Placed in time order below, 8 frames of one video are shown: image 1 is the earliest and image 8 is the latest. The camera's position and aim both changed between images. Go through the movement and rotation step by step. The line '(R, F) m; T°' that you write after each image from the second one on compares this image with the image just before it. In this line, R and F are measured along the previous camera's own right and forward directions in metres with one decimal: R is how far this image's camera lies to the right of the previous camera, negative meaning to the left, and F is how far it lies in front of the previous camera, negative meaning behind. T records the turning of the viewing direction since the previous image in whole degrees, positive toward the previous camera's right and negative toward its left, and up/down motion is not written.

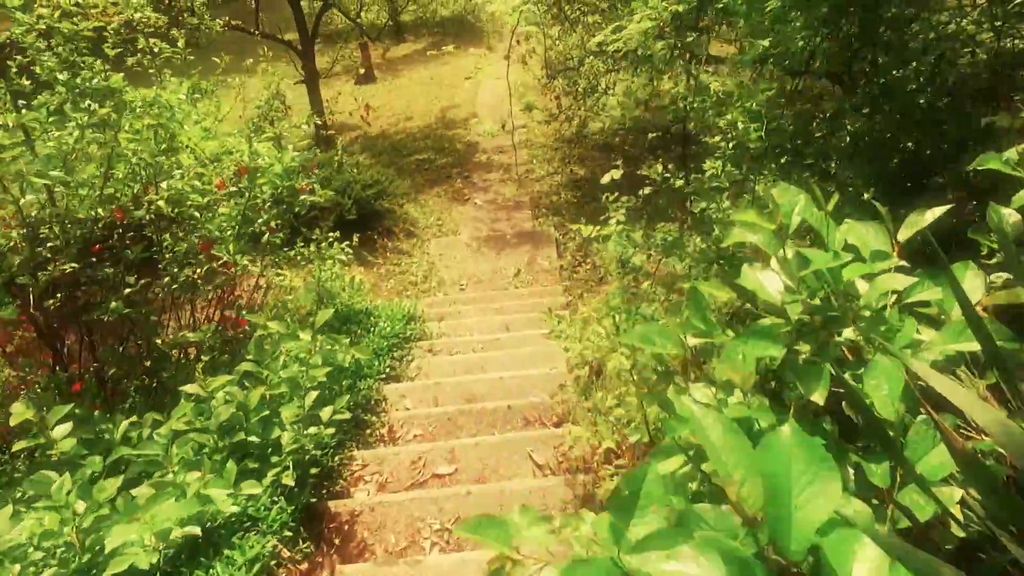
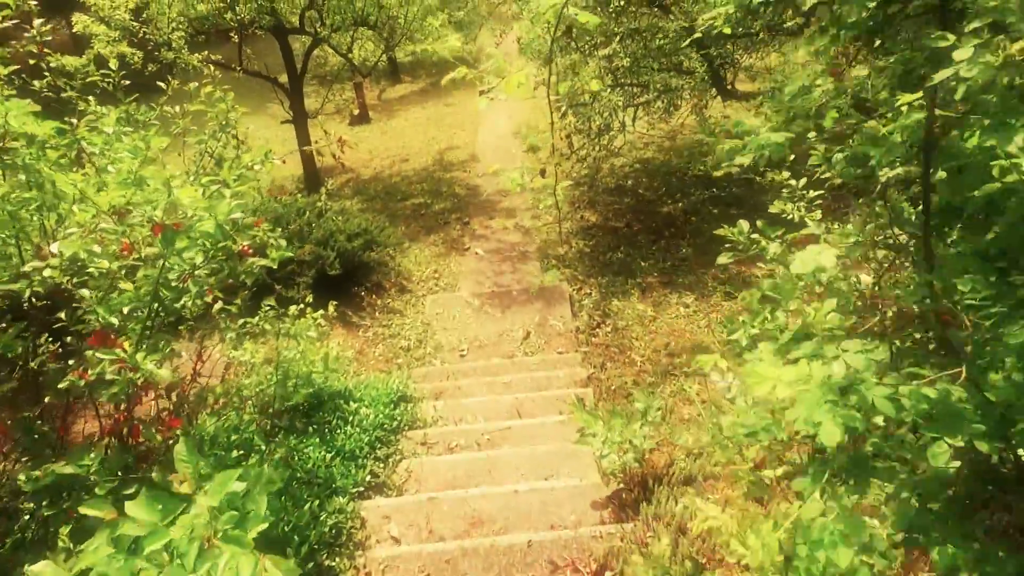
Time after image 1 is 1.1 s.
(-0.1, +1.0) m; 0°
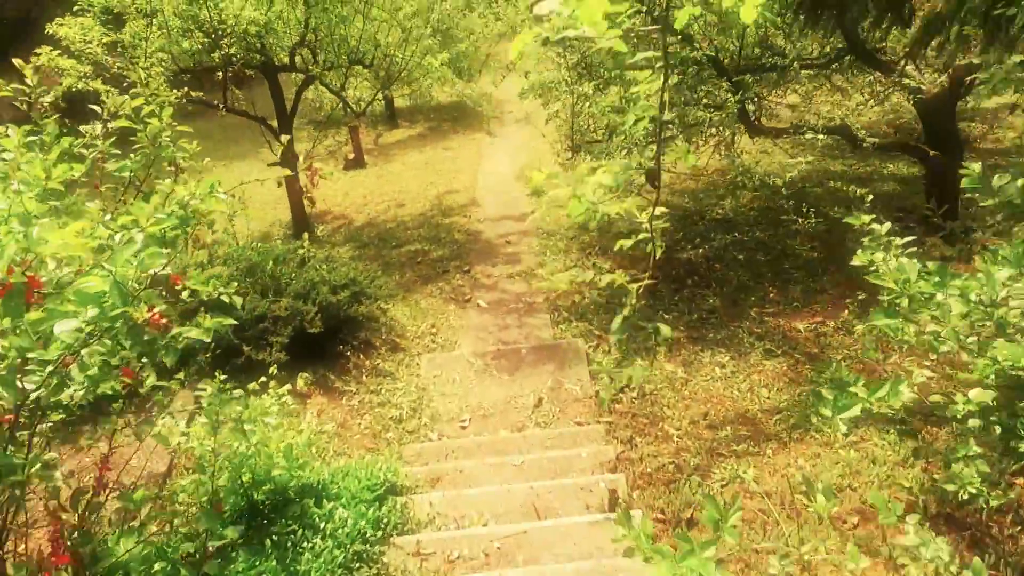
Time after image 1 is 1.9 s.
(-0.1, +0.9) m; 0°
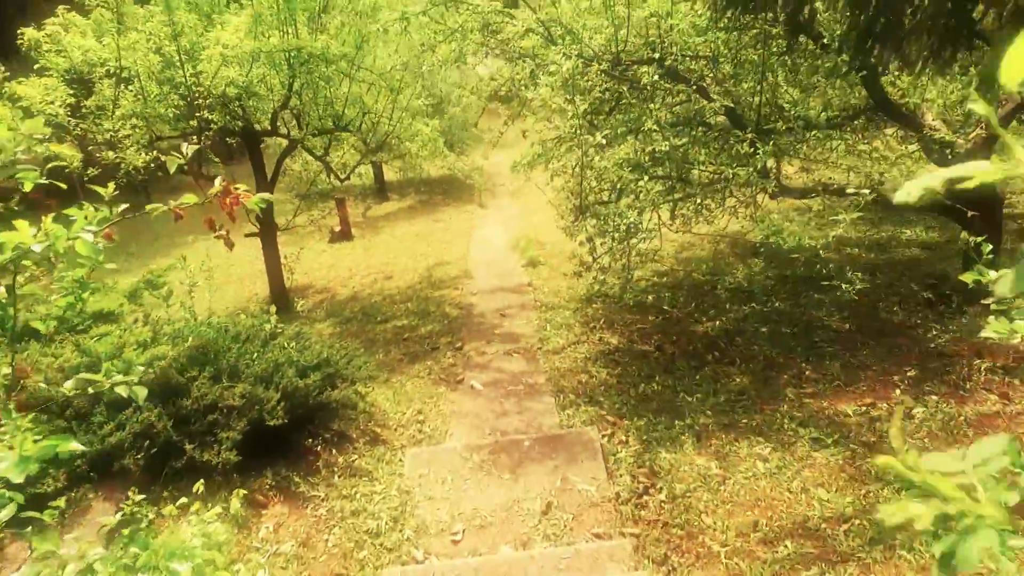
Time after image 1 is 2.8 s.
(-0.1, +0.8) m; +1°
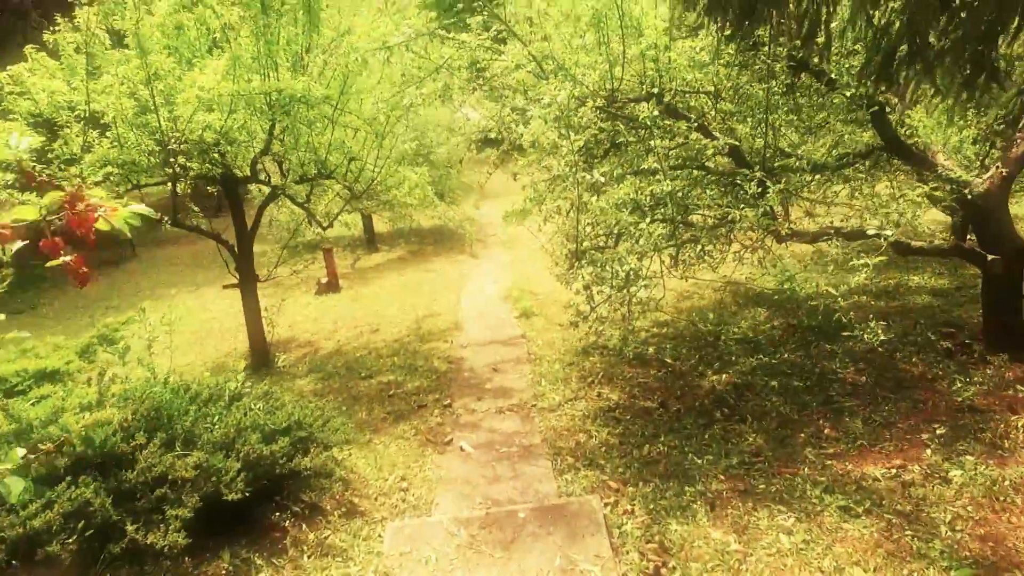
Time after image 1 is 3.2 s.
(0.0, +0.5) m; +1°
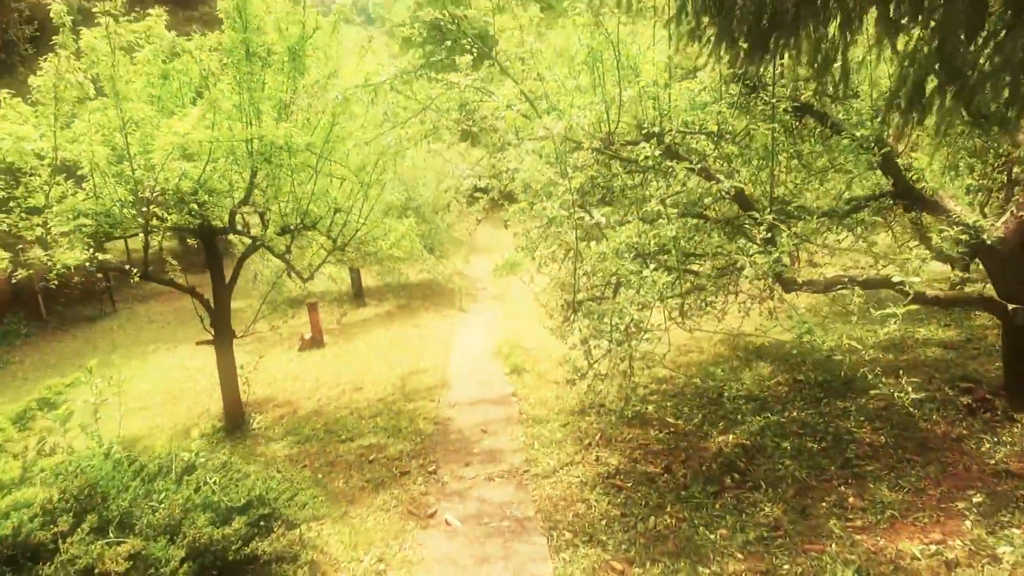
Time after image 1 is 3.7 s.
(0.0, +0.5) m; +1°
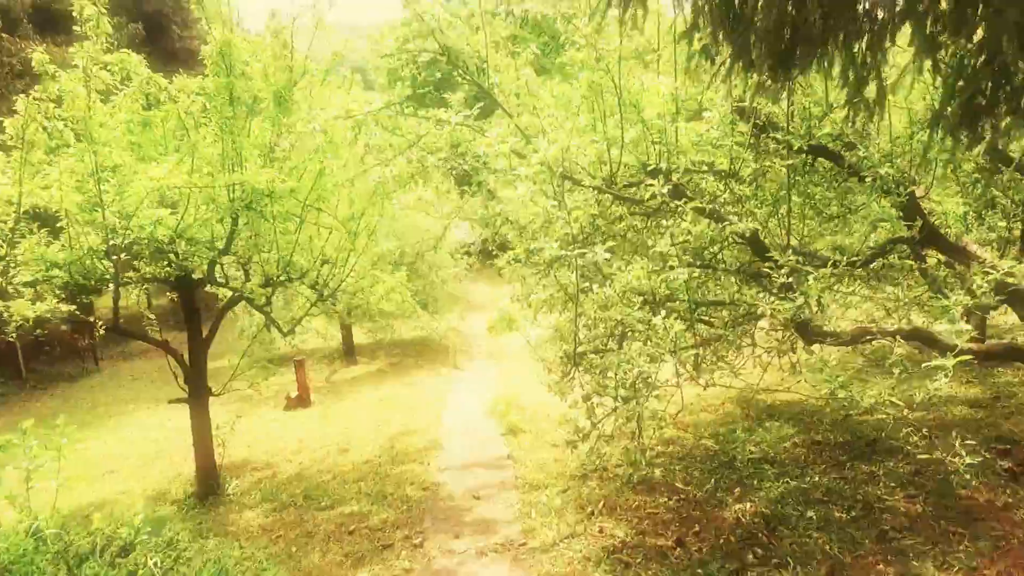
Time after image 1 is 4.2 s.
(0.0, +0.5) m; 0°
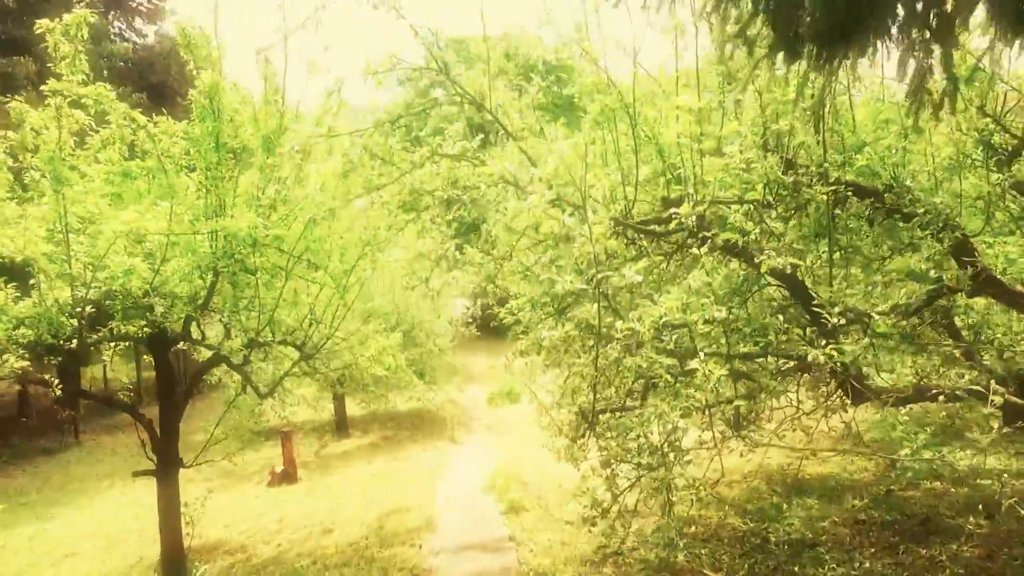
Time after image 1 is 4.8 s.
(0.0, +0.7) m; 0°
